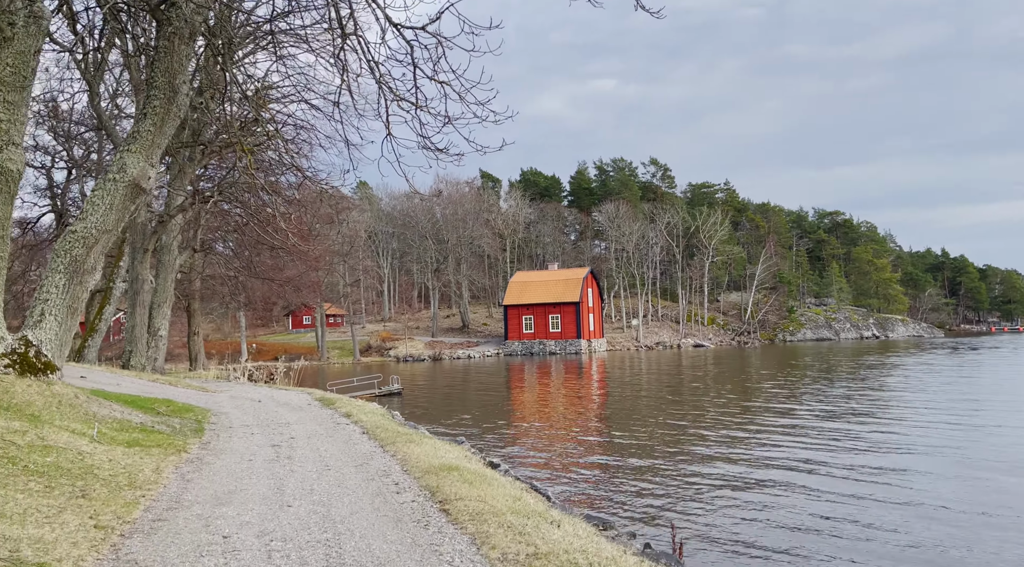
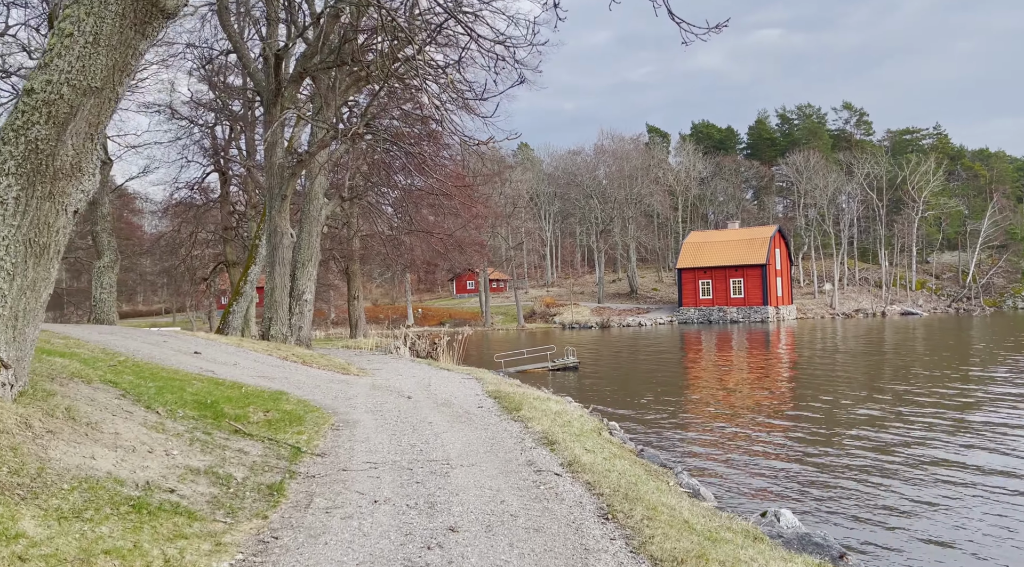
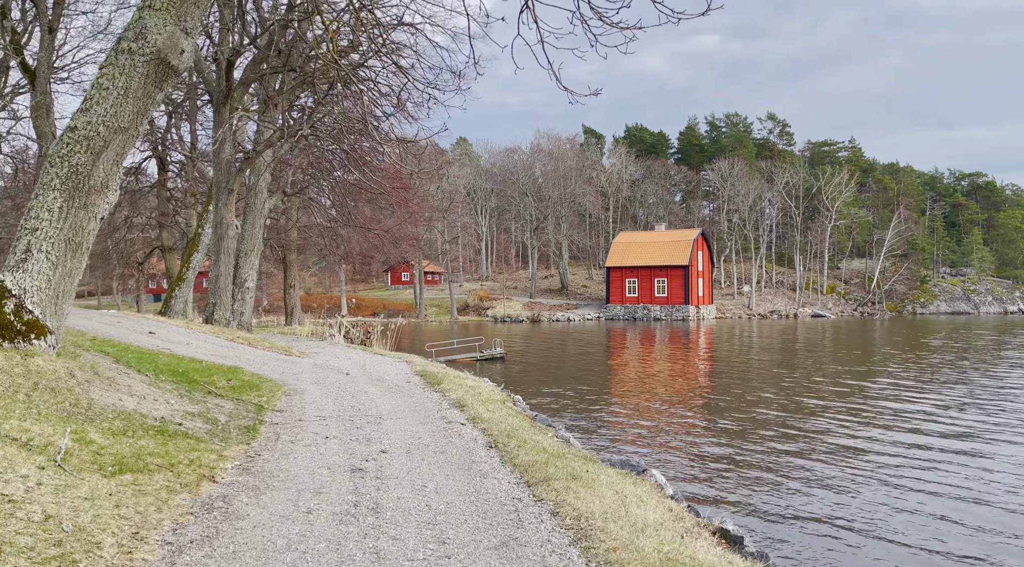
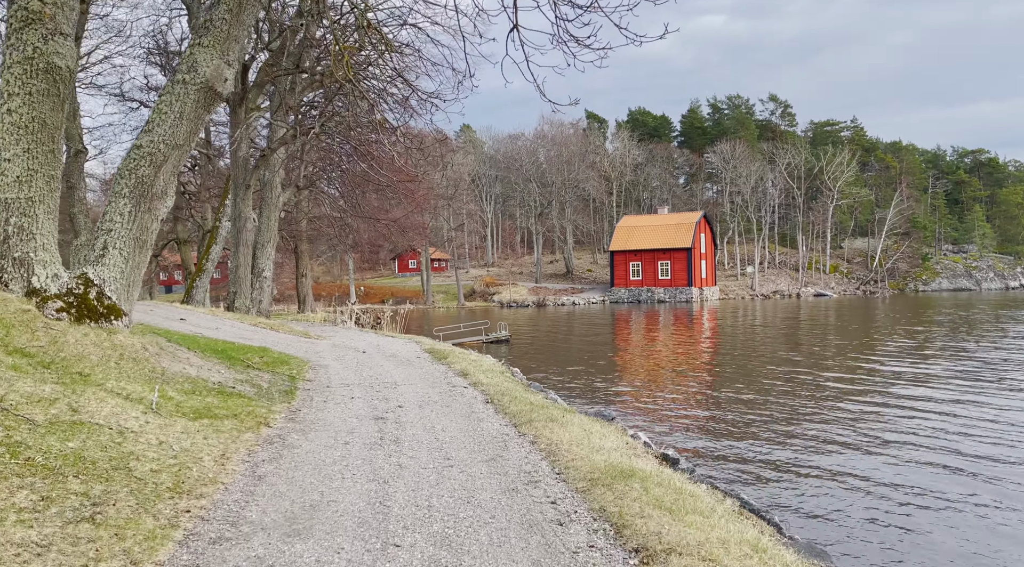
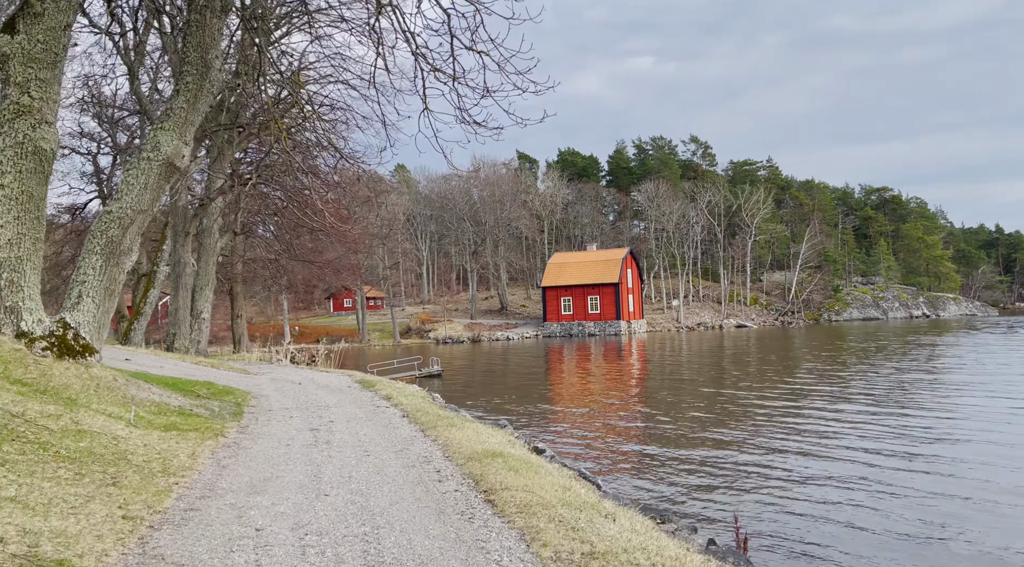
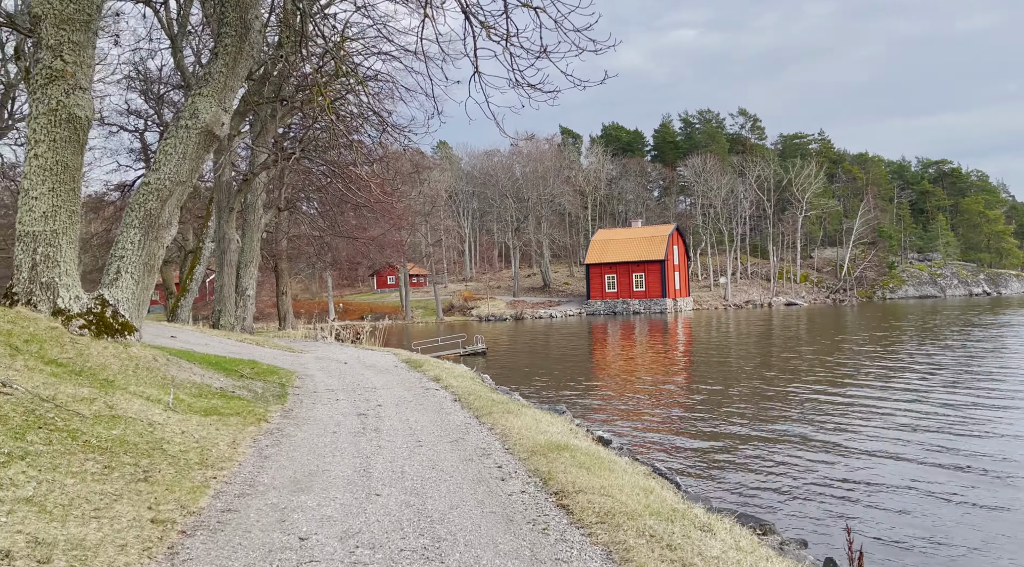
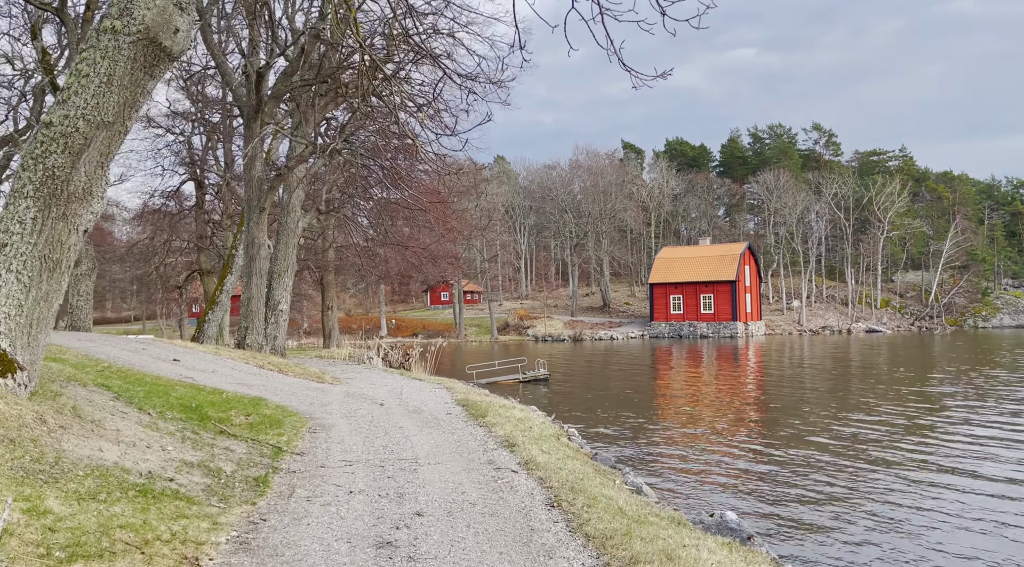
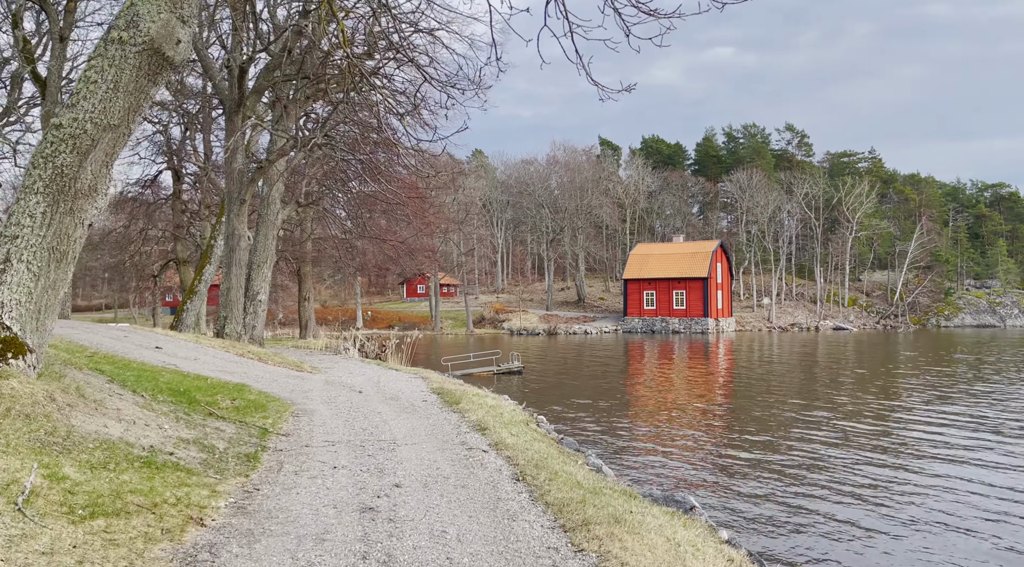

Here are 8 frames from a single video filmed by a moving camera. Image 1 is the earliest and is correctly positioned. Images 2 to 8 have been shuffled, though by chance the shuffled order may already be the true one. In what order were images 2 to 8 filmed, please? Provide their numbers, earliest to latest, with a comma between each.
5, 6, 4, 3, 8, 7, 2
